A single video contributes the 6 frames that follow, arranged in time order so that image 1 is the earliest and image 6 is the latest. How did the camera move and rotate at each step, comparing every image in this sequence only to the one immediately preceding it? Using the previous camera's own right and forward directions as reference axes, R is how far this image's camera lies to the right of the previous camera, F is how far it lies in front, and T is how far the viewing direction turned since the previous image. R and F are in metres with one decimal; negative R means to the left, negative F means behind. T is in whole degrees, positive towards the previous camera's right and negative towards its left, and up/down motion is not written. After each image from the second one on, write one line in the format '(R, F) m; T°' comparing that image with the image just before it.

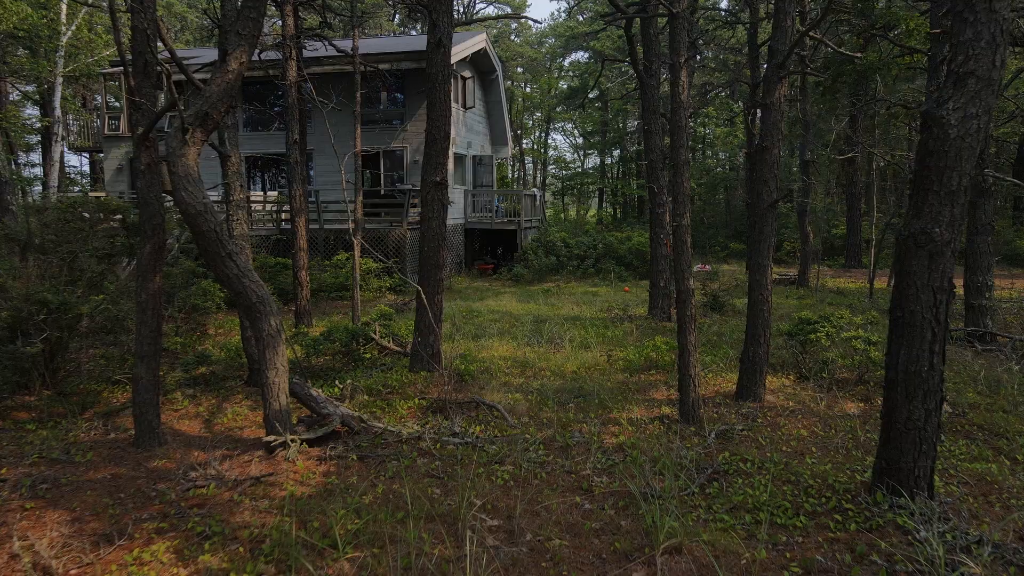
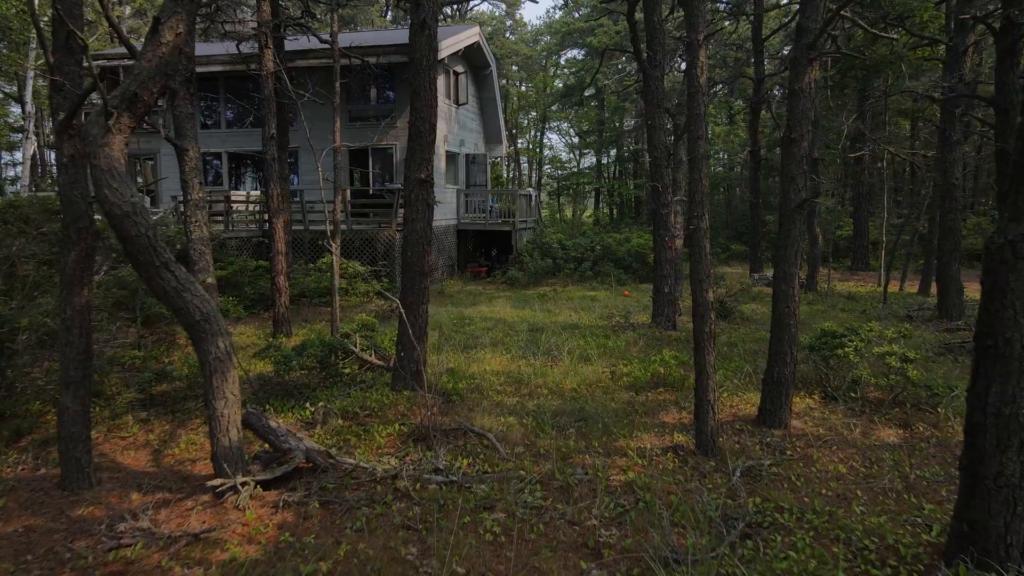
(0.0, +0.7) m; 0°
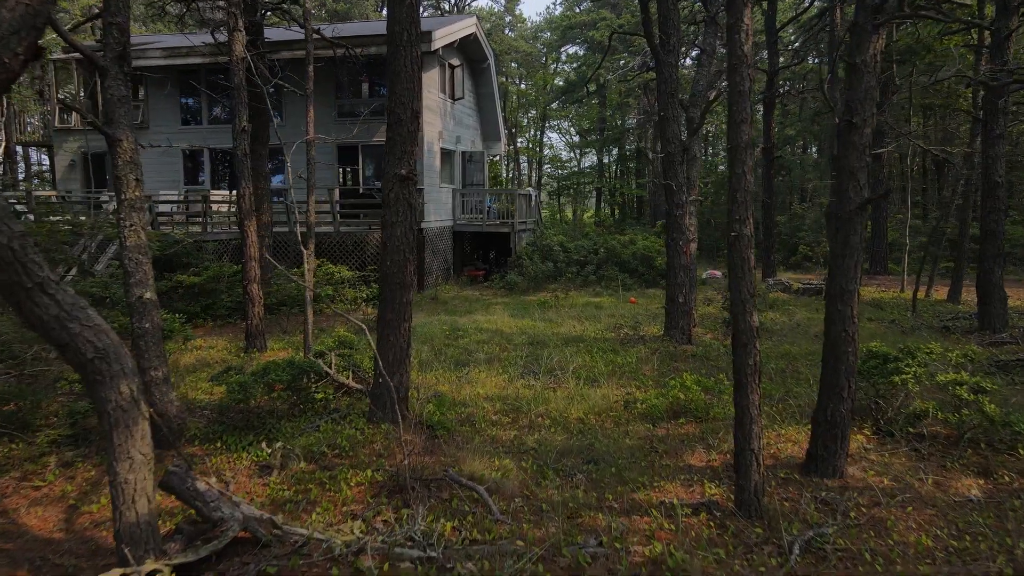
(0.0, +0.9) m; 0°
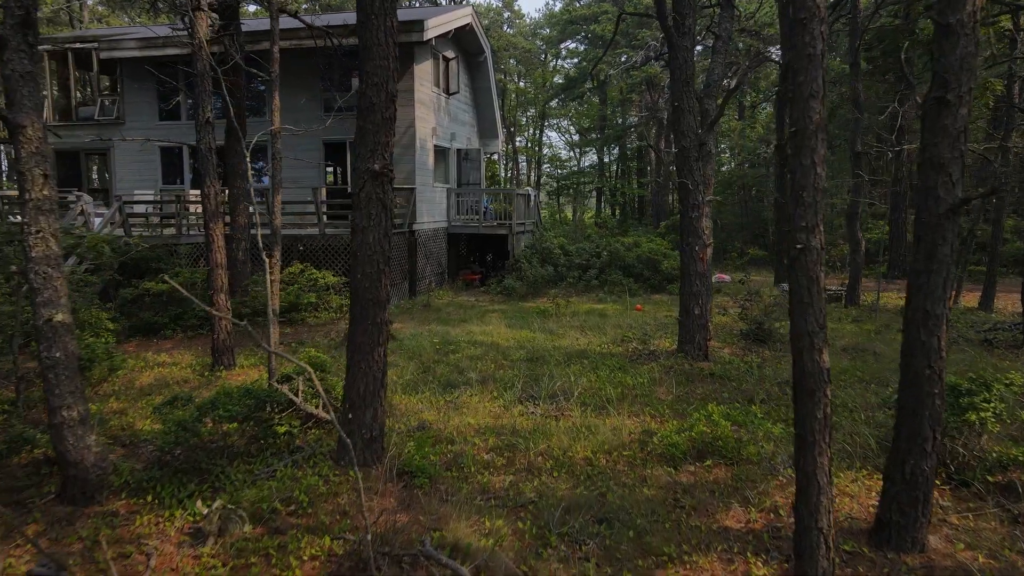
(0.0, +0.9) m; 0°
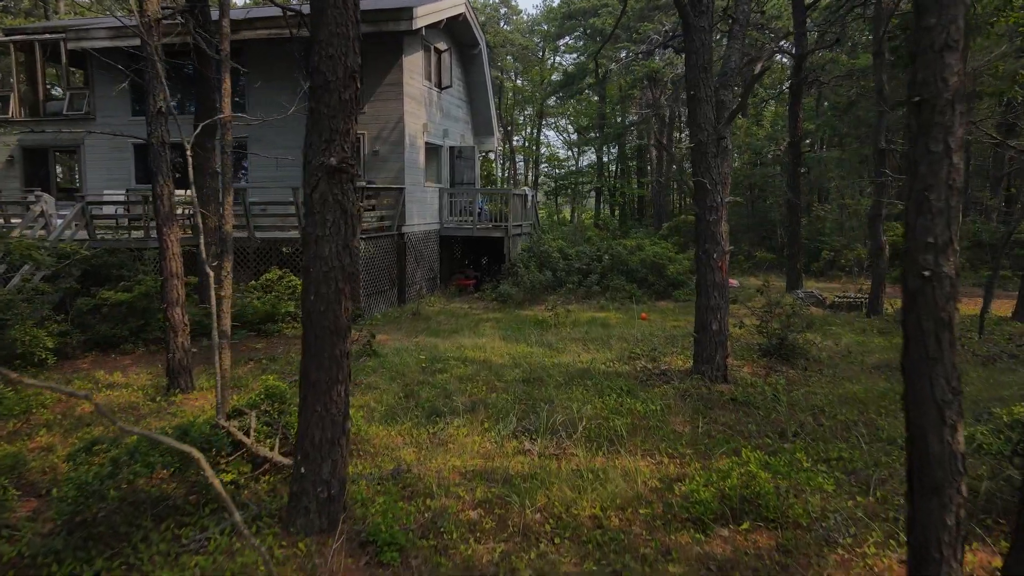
(0.0, +0.9) m; 0°
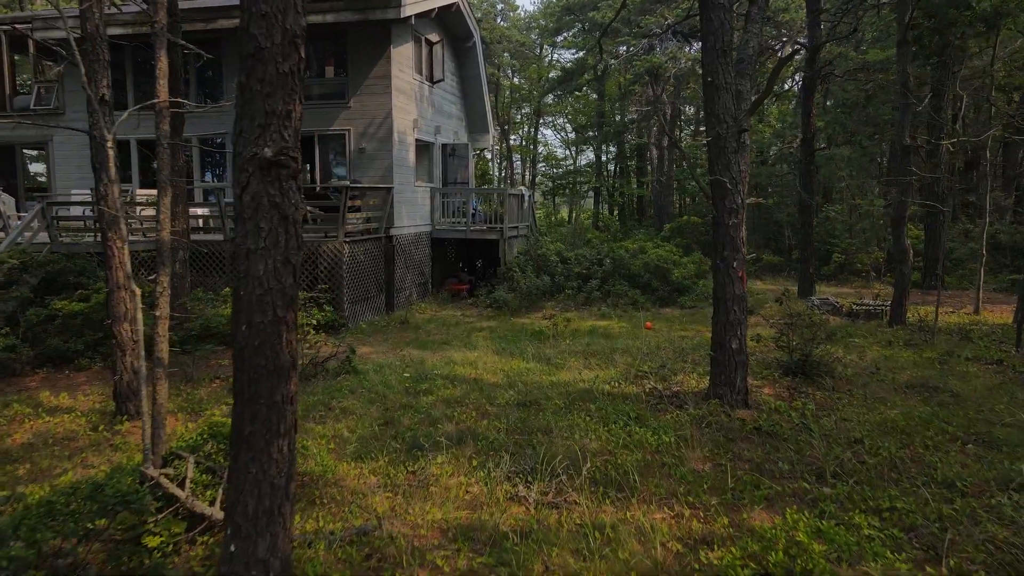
(0.0, +0.8) m; 0°
